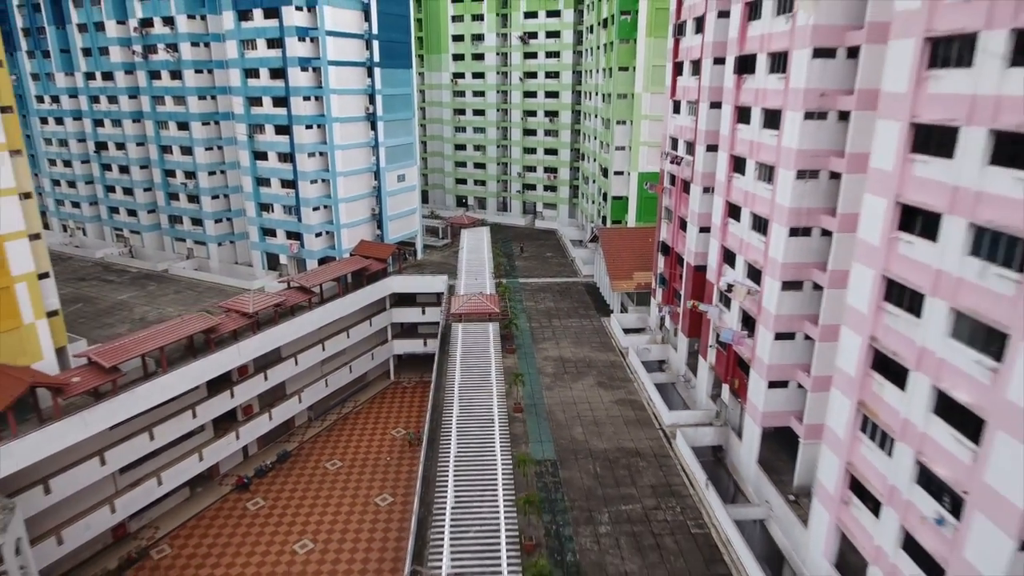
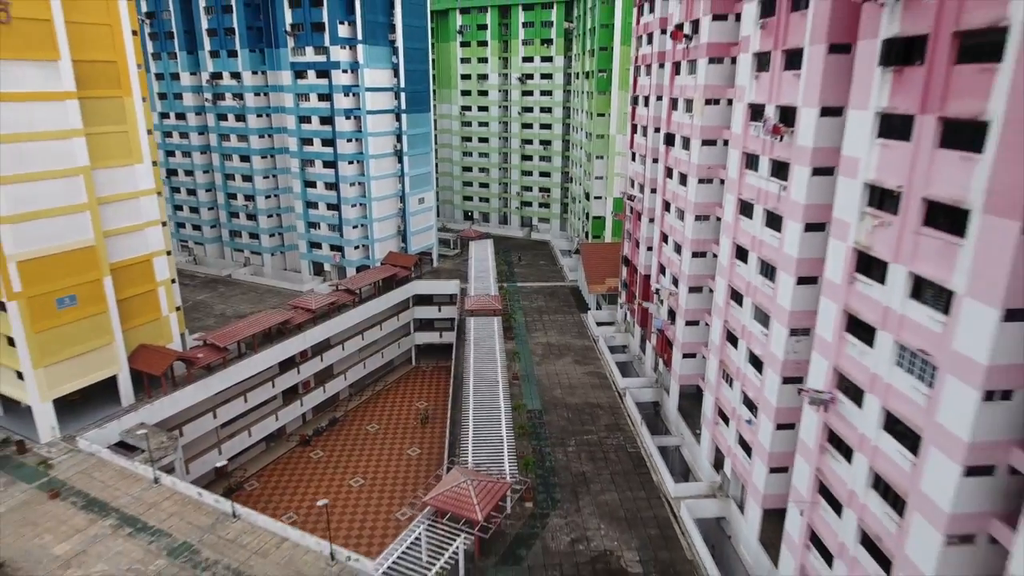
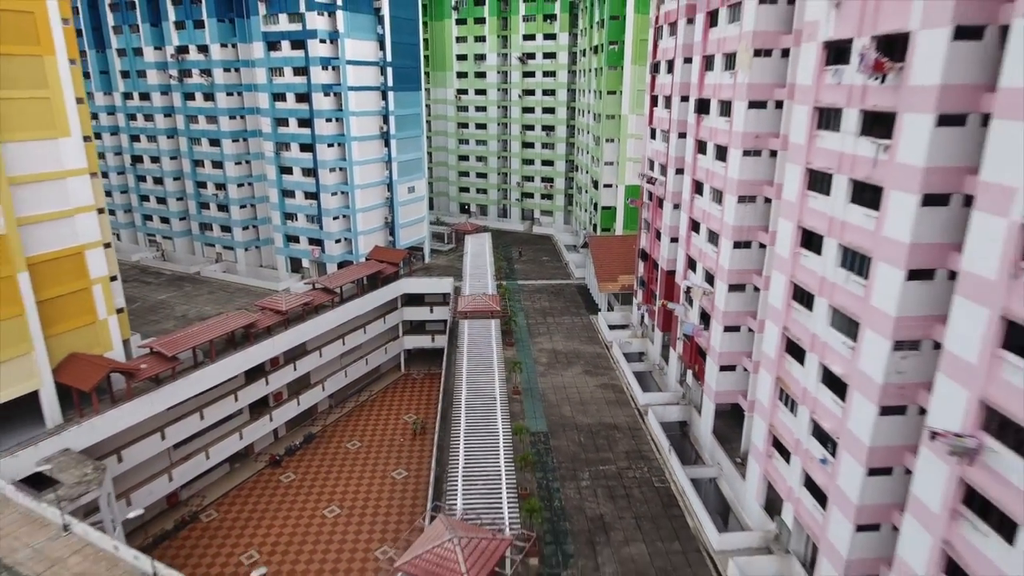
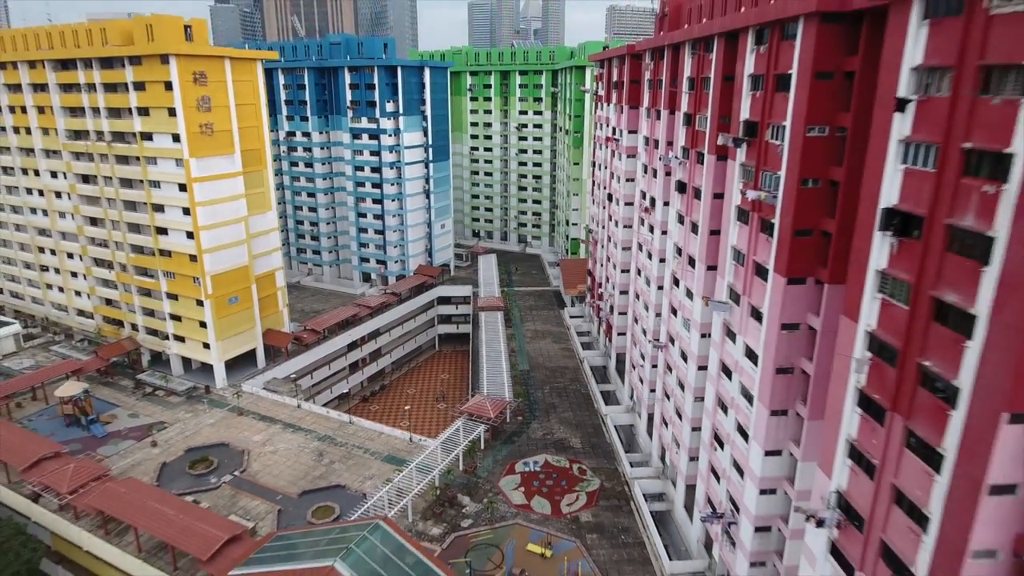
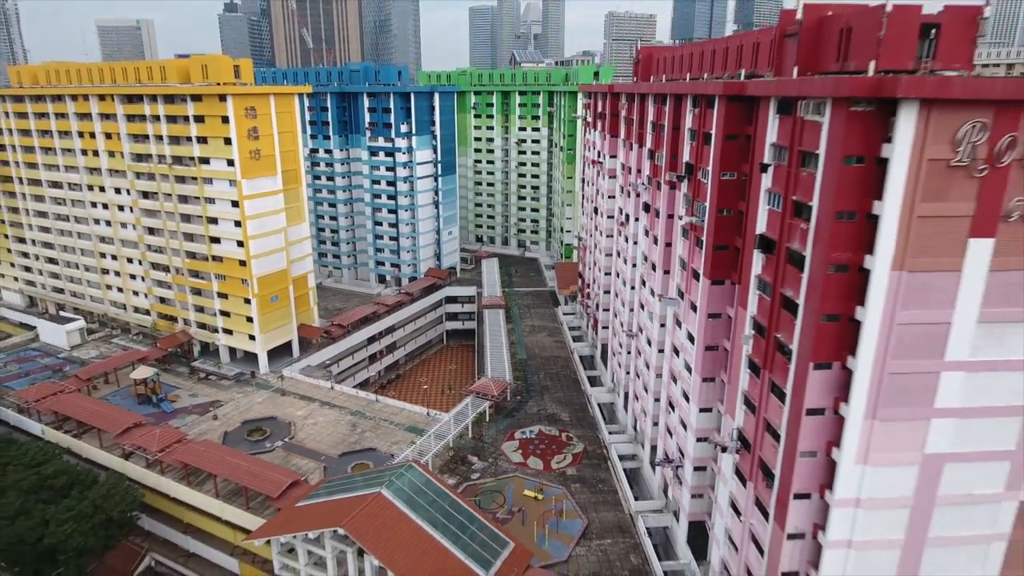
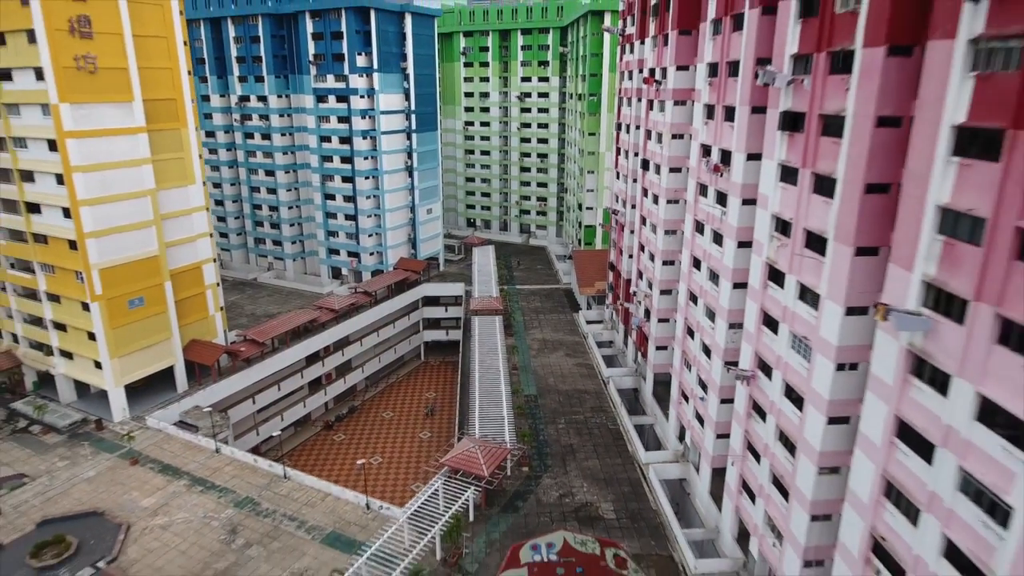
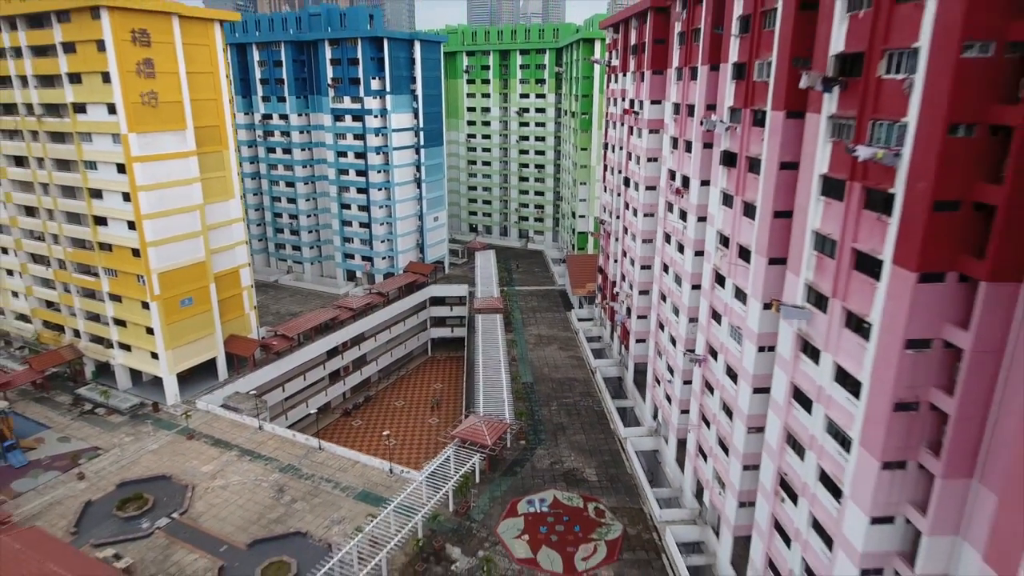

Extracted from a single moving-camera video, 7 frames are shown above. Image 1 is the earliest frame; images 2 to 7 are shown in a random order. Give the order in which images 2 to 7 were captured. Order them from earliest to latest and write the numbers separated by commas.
3, 2, 6, 7, 4, 5
